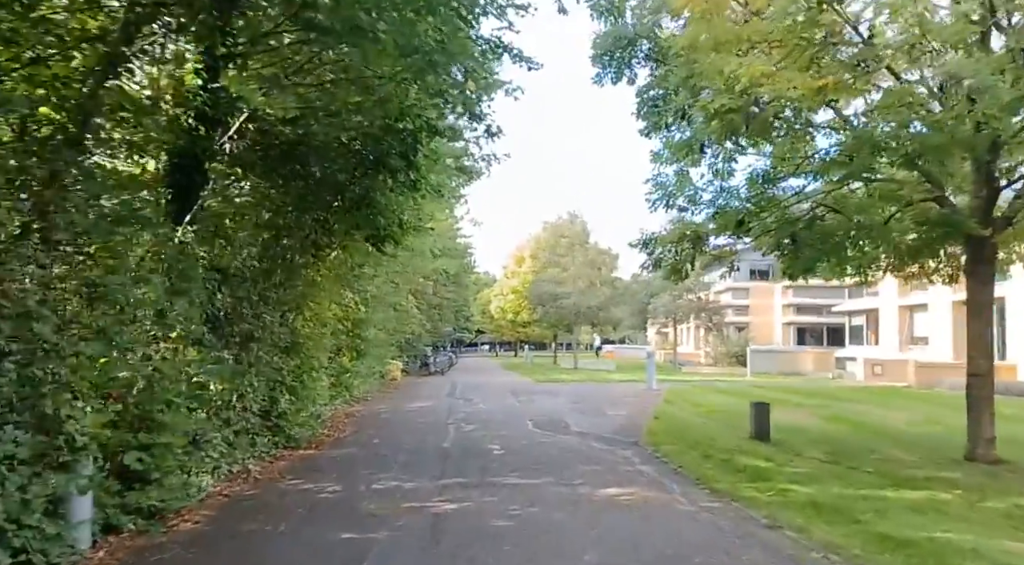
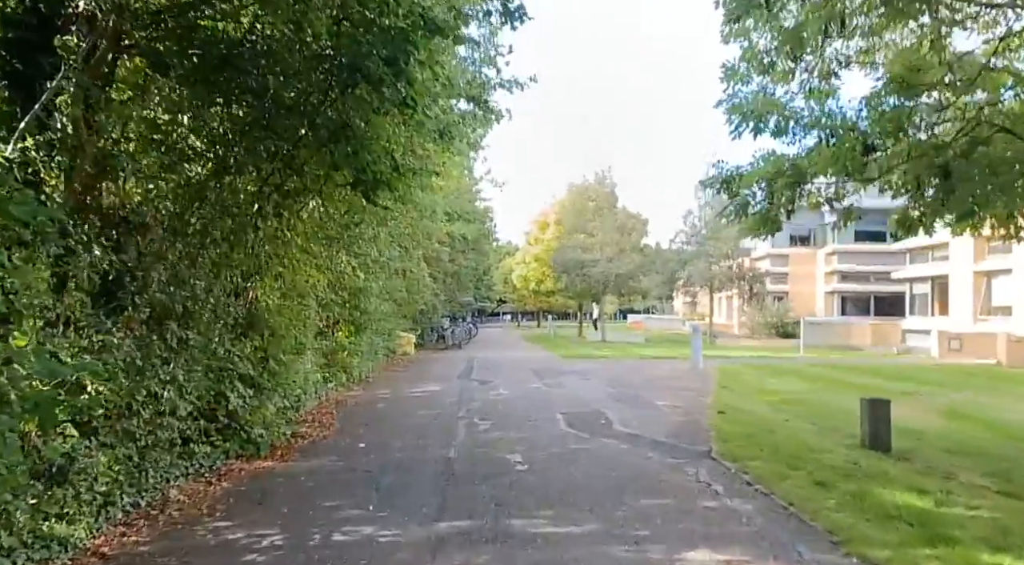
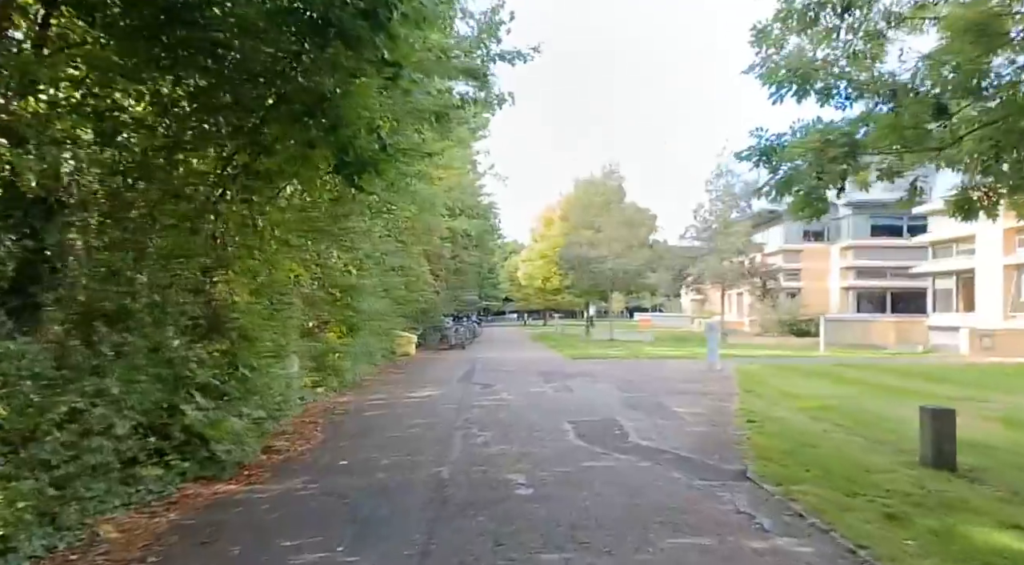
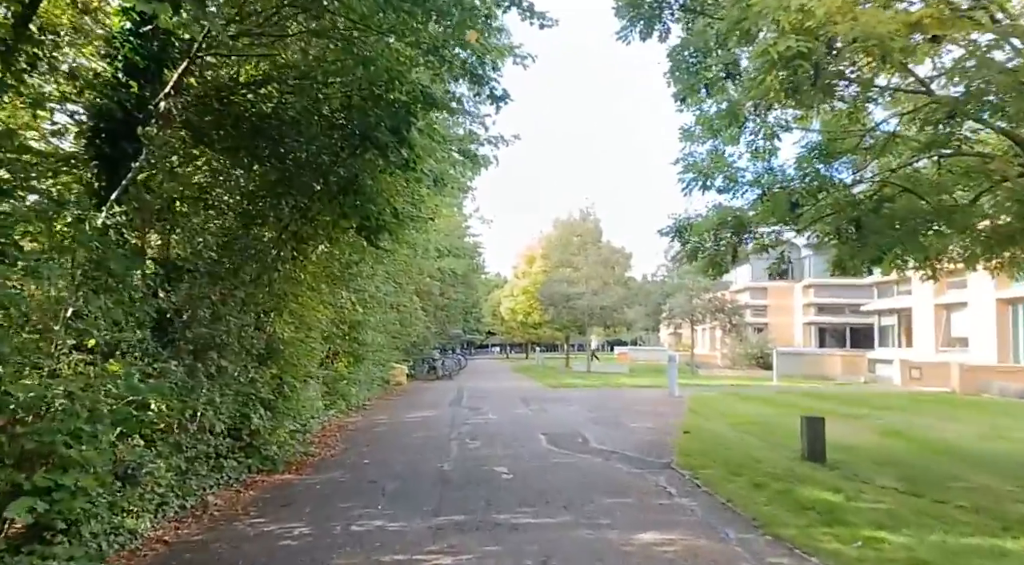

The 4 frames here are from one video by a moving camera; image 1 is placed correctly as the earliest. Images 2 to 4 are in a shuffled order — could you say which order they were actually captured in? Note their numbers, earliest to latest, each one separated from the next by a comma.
4, 2, 3
